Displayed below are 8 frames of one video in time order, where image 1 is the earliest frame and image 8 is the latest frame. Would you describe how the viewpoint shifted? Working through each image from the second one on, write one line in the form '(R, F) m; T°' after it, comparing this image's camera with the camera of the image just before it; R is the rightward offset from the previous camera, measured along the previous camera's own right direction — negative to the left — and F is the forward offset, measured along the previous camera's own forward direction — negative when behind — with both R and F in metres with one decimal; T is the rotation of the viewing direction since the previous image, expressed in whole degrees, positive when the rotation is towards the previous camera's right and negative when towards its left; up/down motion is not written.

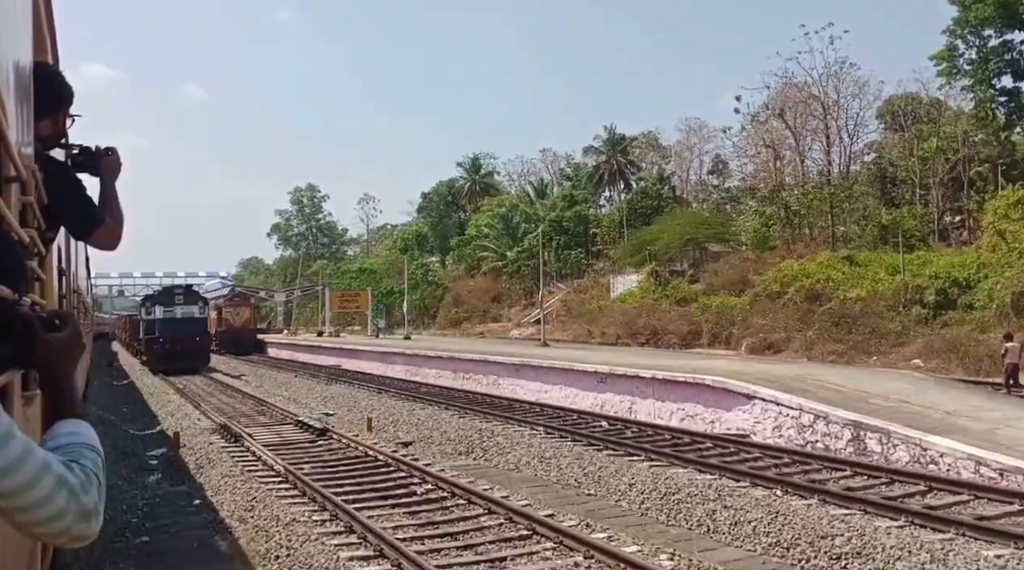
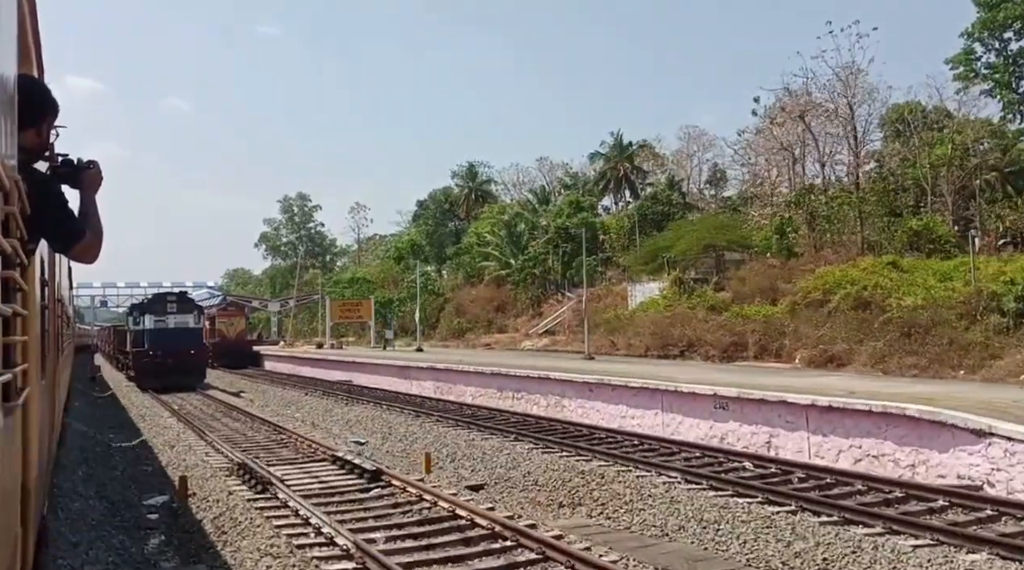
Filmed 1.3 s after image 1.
(-1.3, +2.8) m; +1°
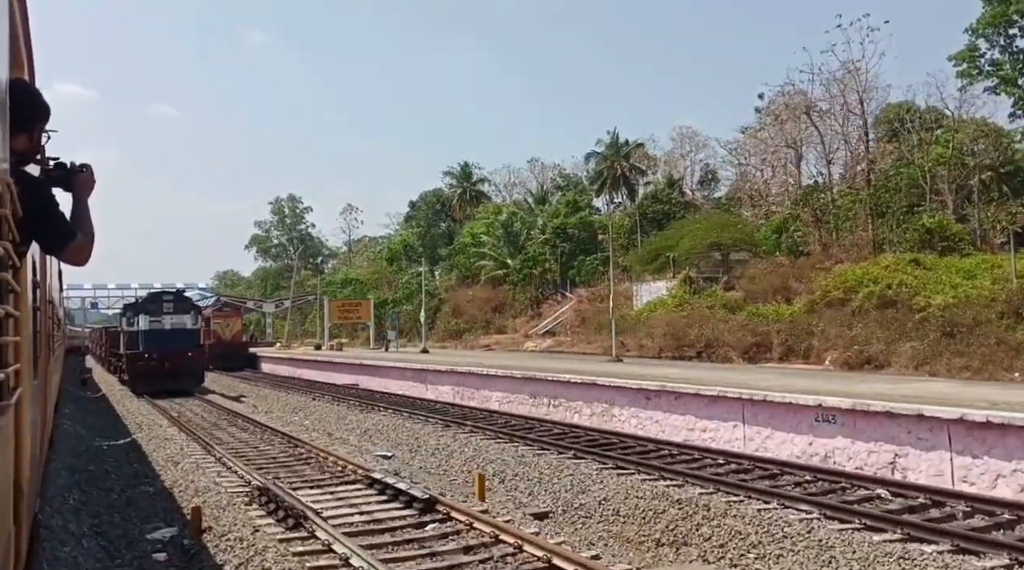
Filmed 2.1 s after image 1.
(-0.9, +1.6) m; +1°
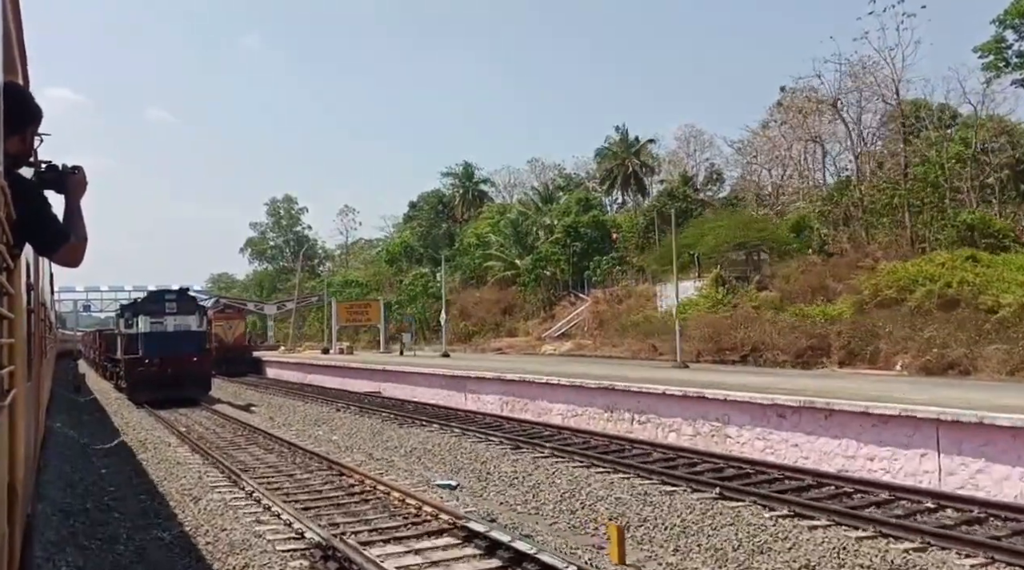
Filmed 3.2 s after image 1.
(-1.3, +2.4) m; +1°
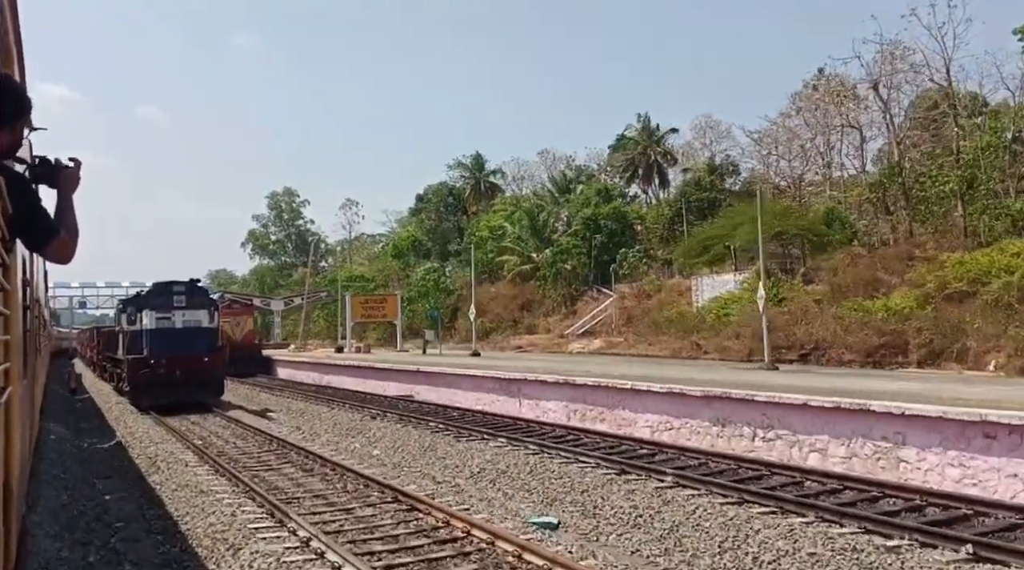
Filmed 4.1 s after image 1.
(-1.2, +2.4) m; 0°
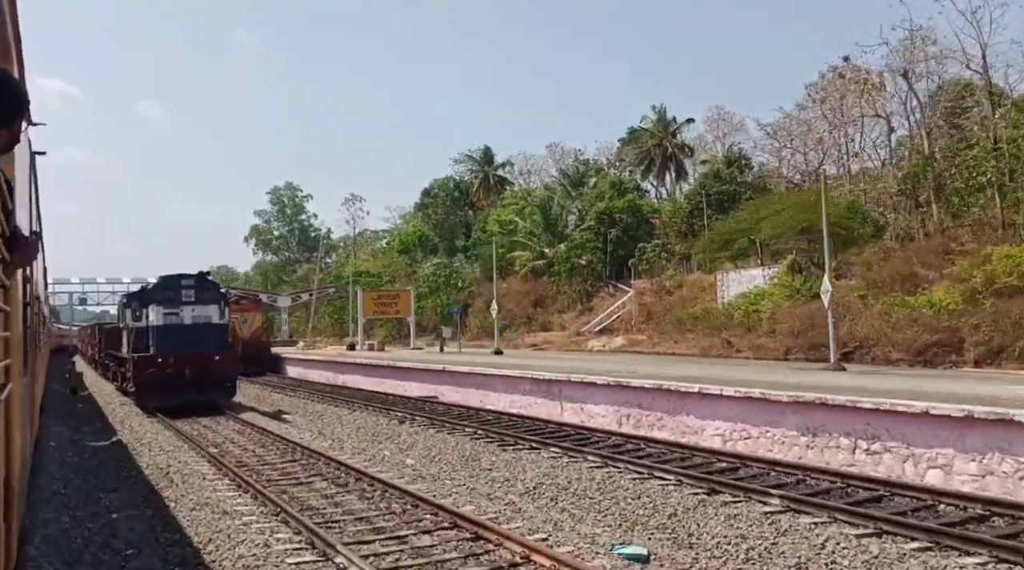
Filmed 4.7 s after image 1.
(-0.7, +1.4) m; 0°
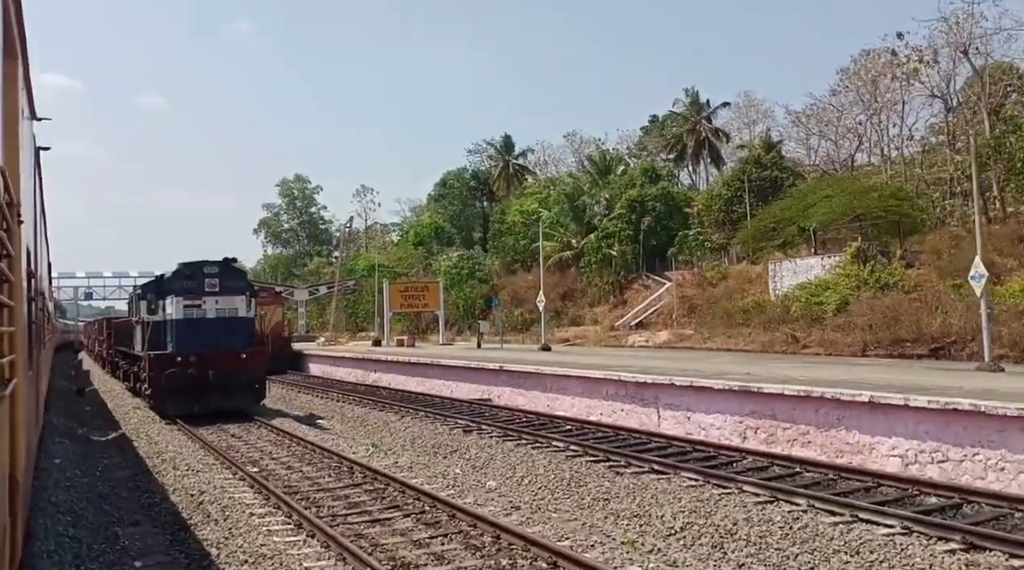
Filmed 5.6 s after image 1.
(-1.3, +2.4) m; 0°
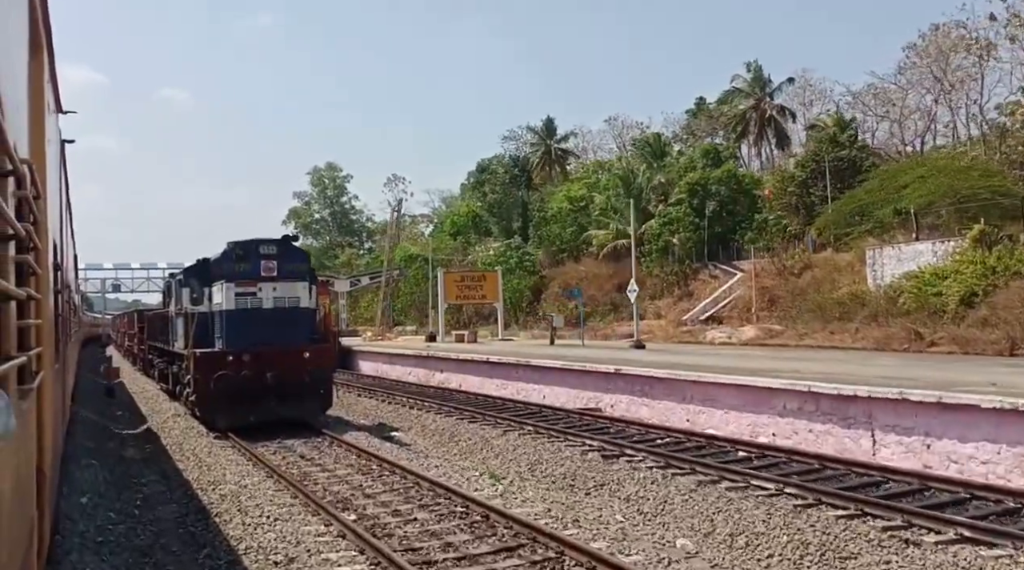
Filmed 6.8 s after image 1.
(-1.7, +3.1) m; -1°
